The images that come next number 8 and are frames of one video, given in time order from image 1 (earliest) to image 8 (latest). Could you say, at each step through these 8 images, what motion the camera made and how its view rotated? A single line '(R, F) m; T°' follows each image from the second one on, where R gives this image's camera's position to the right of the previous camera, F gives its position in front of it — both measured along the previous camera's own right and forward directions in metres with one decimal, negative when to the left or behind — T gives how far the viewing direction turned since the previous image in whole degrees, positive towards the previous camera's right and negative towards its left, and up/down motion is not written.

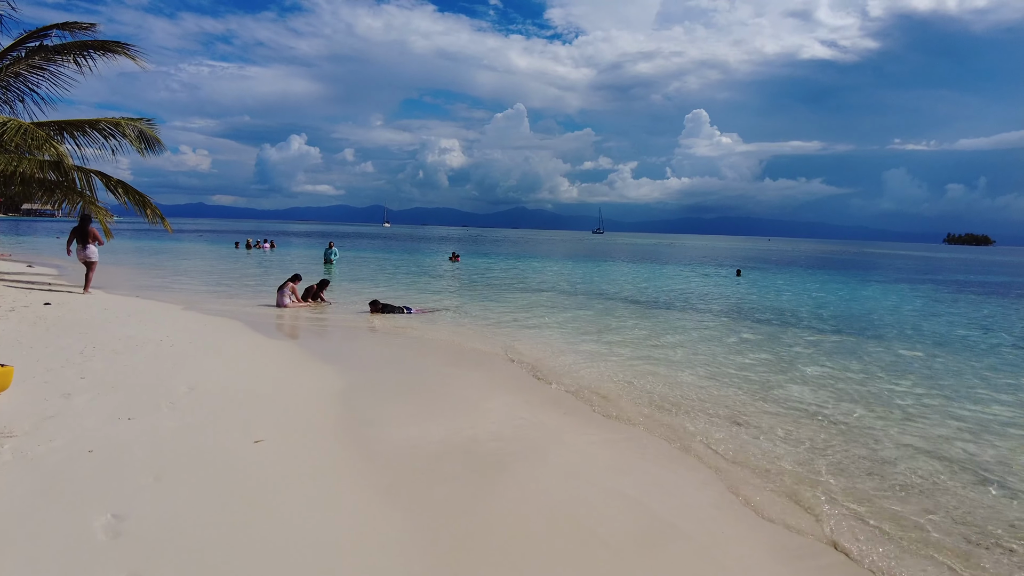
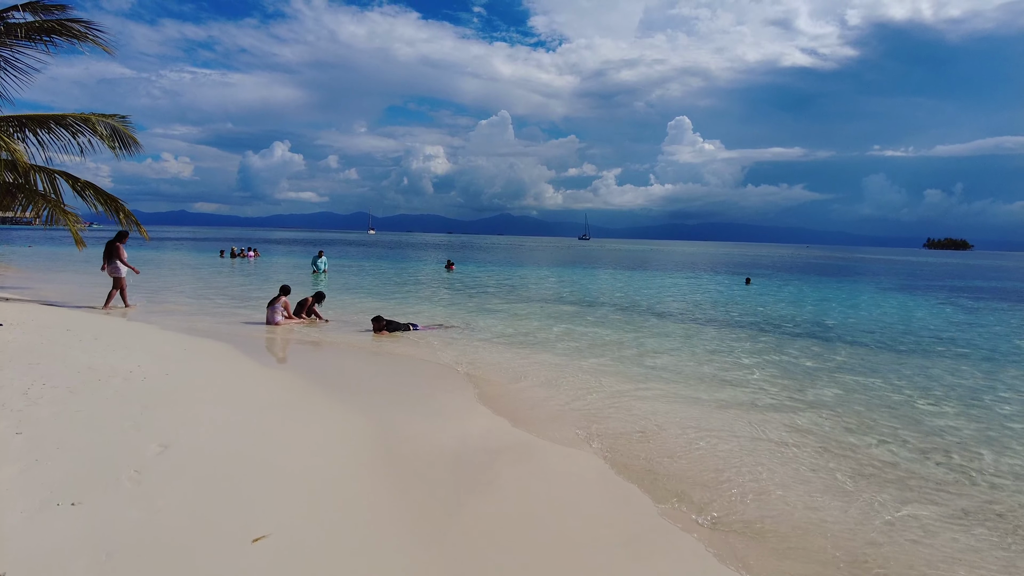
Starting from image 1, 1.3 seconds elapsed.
(-0.5, +1.2) m; +1°
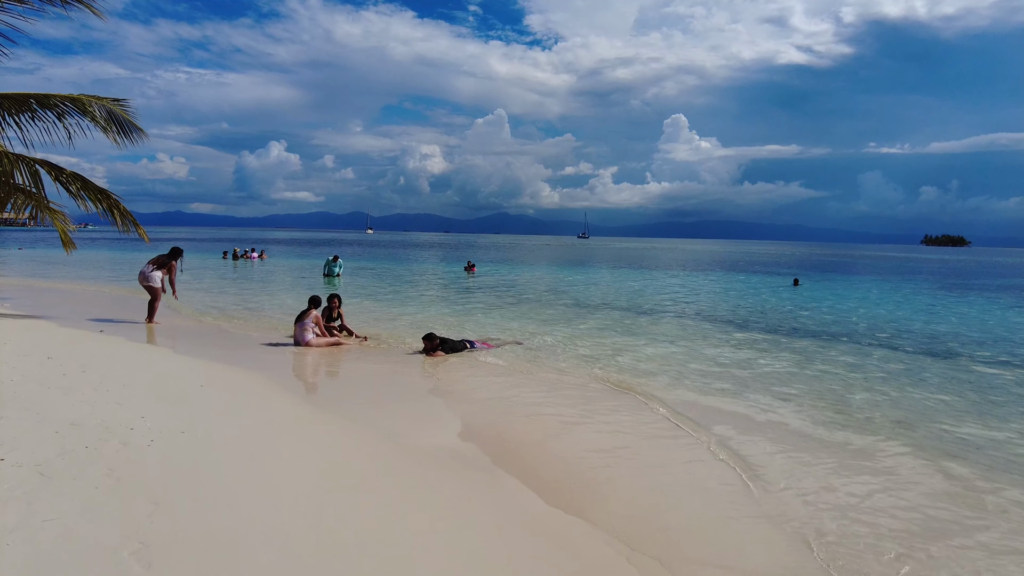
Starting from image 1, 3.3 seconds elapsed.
(-1.0, +1.8) m; 0°
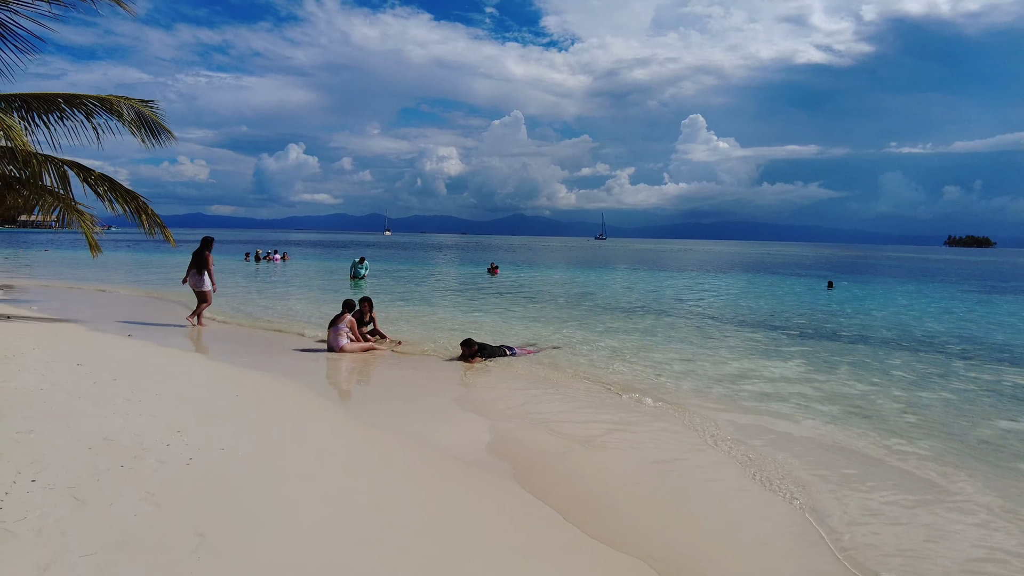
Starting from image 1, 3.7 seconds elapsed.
(-0.3, +0.4) m; -1°
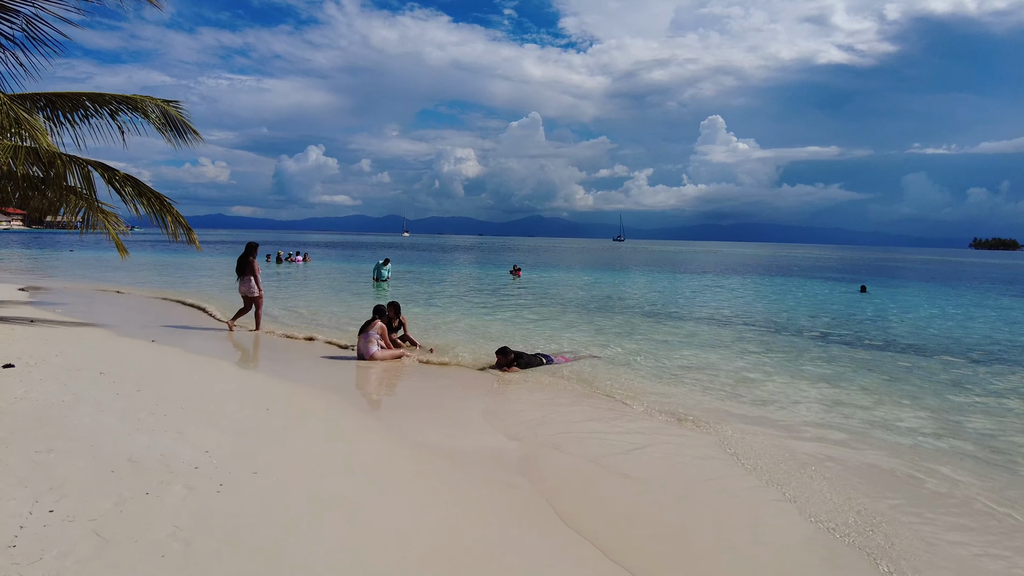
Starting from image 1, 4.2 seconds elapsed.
(-0.2, +0.4) m; -1°
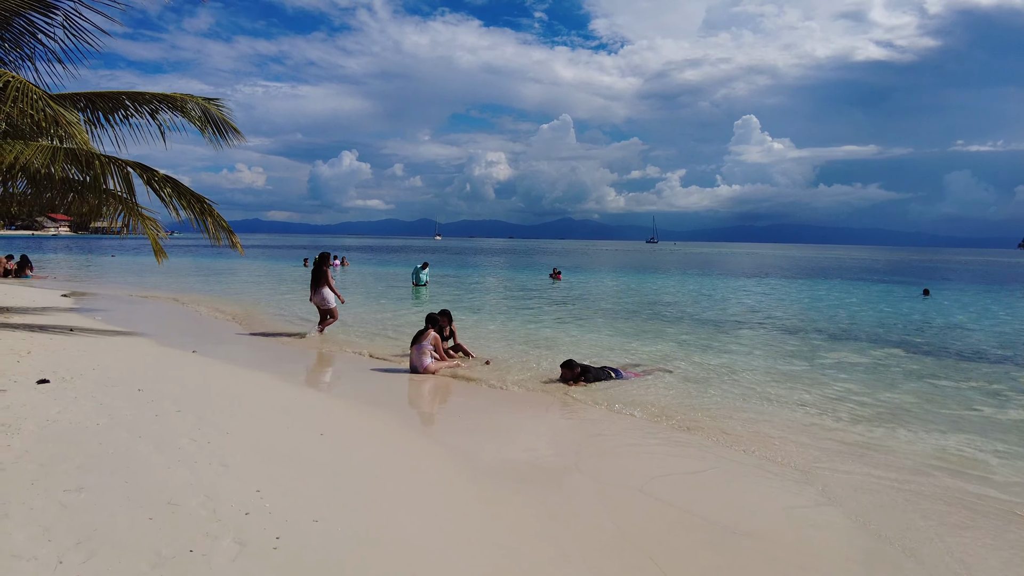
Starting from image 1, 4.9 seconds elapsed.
(-0.4, +0.6) m; -3°
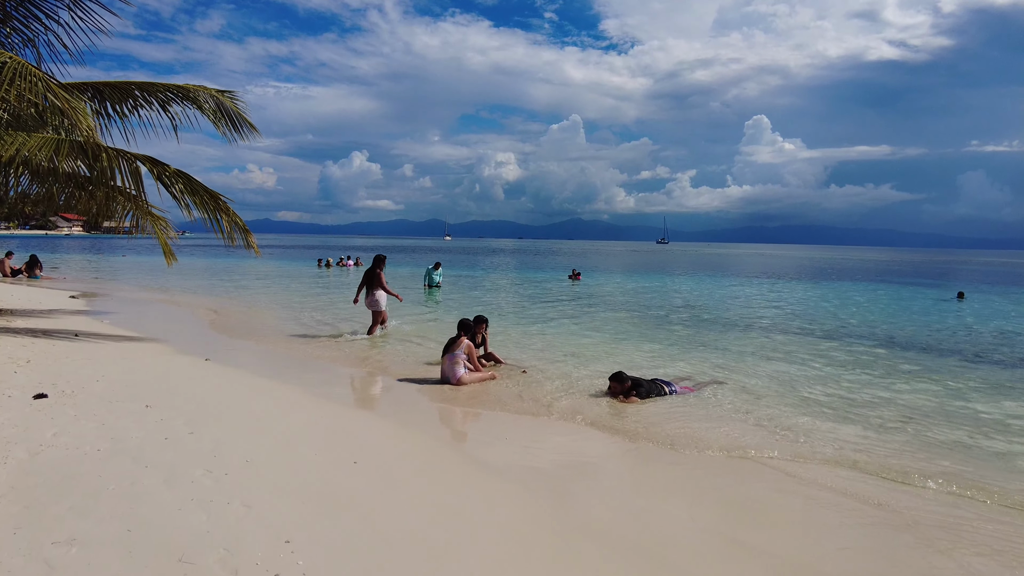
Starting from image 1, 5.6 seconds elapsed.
(-0.3, +0.6) m; -1°
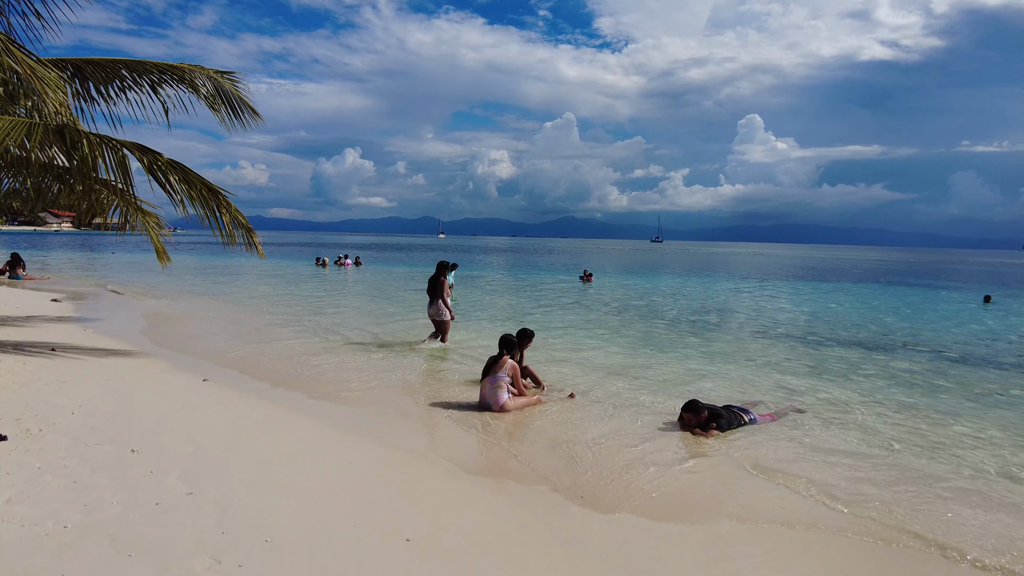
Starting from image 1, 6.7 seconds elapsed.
(-0.5, +1.0) m; +1°
